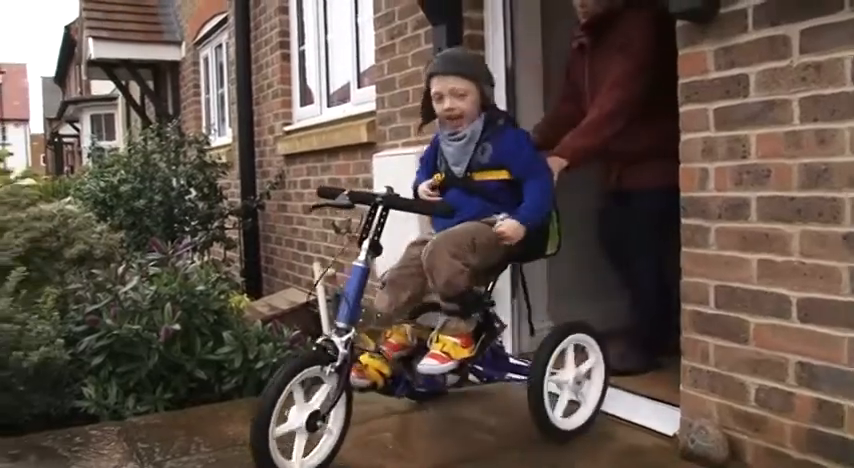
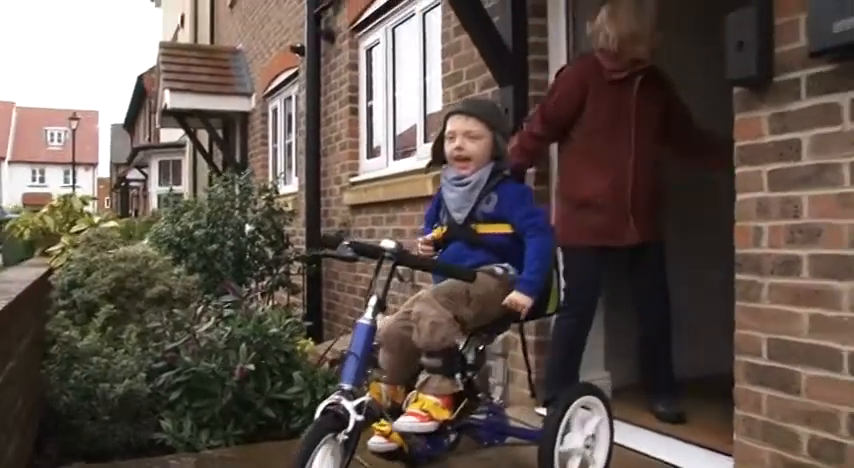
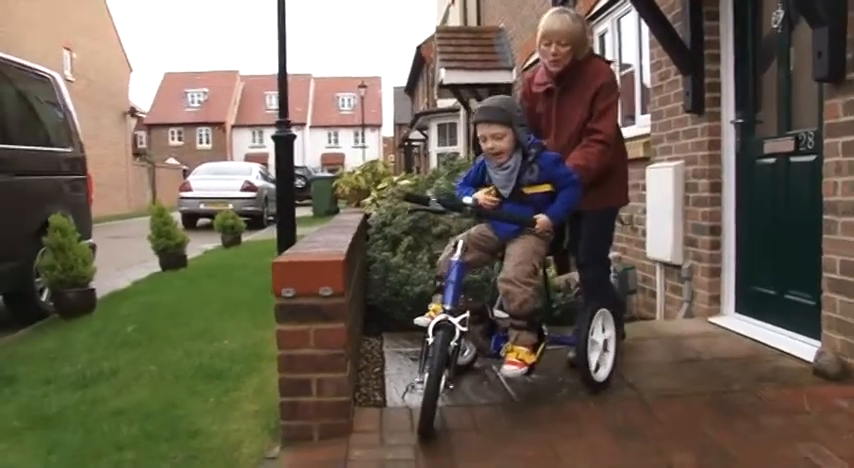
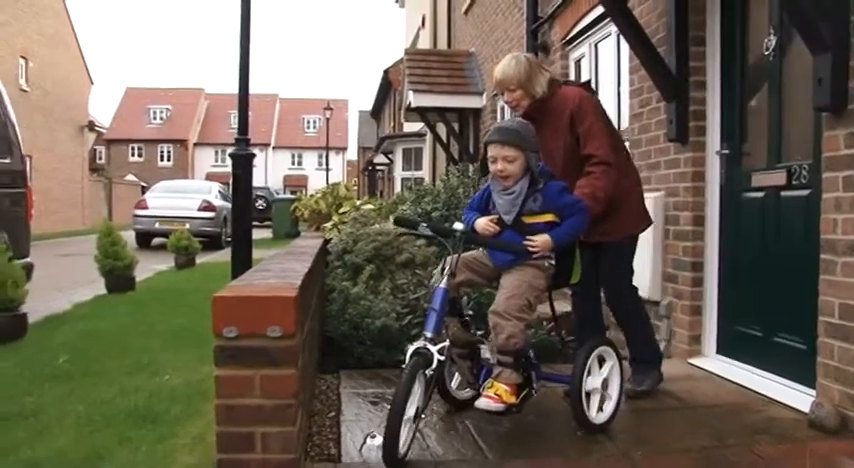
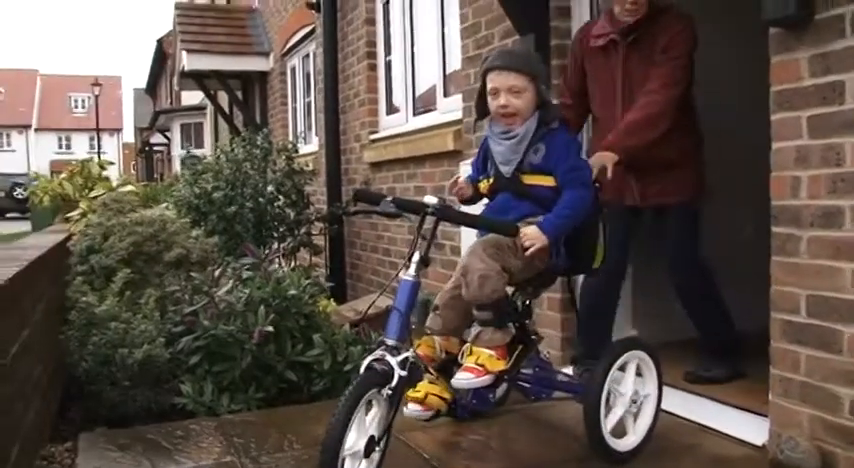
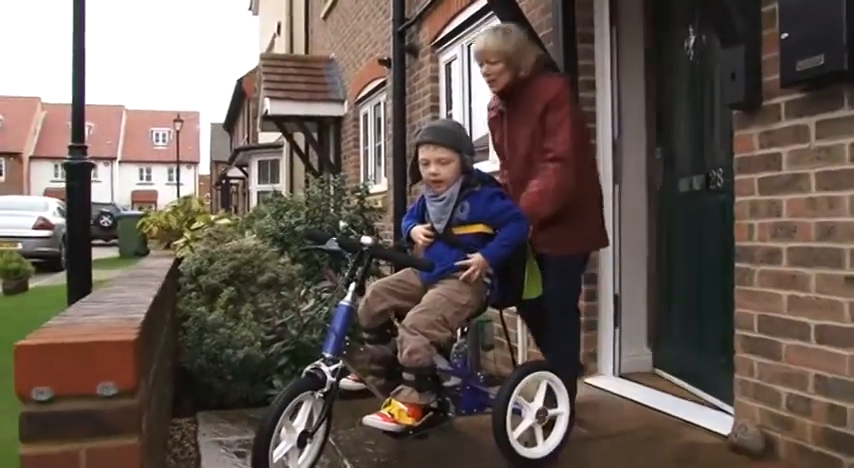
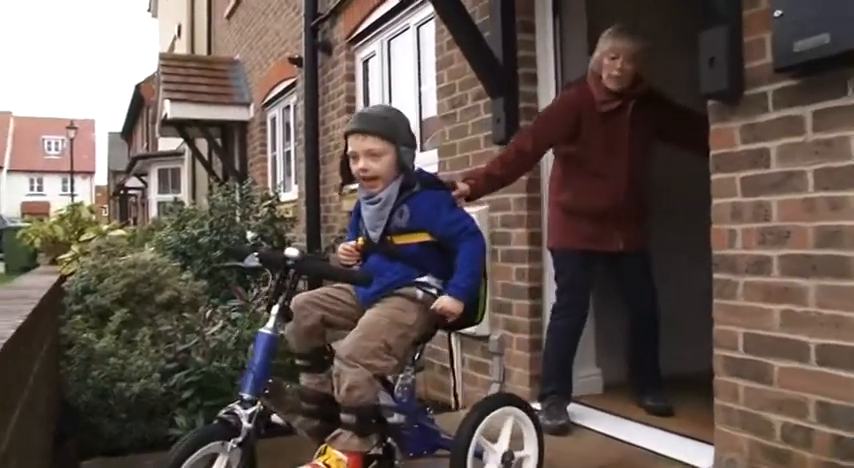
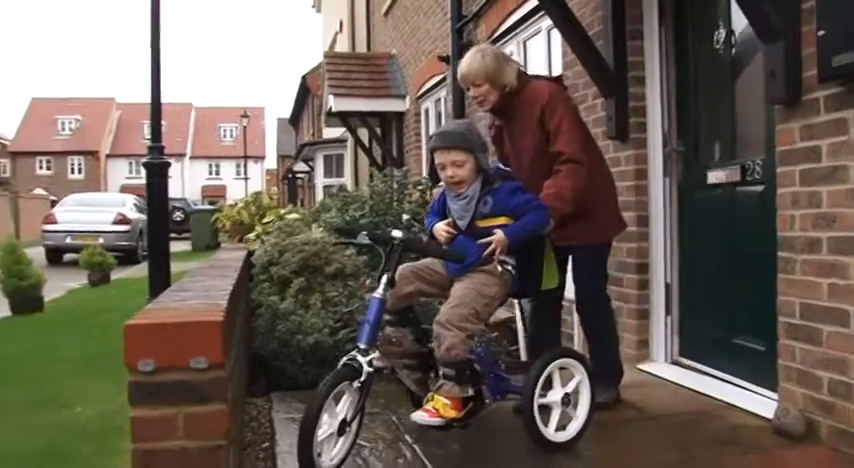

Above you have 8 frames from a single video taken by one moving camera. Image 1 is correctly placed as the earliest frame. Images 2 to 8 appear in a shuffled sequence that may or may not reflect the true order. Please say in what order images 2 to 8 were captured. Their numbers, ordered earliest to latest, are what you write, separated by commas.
5, 2, 7, 6, 8, 4, 3
